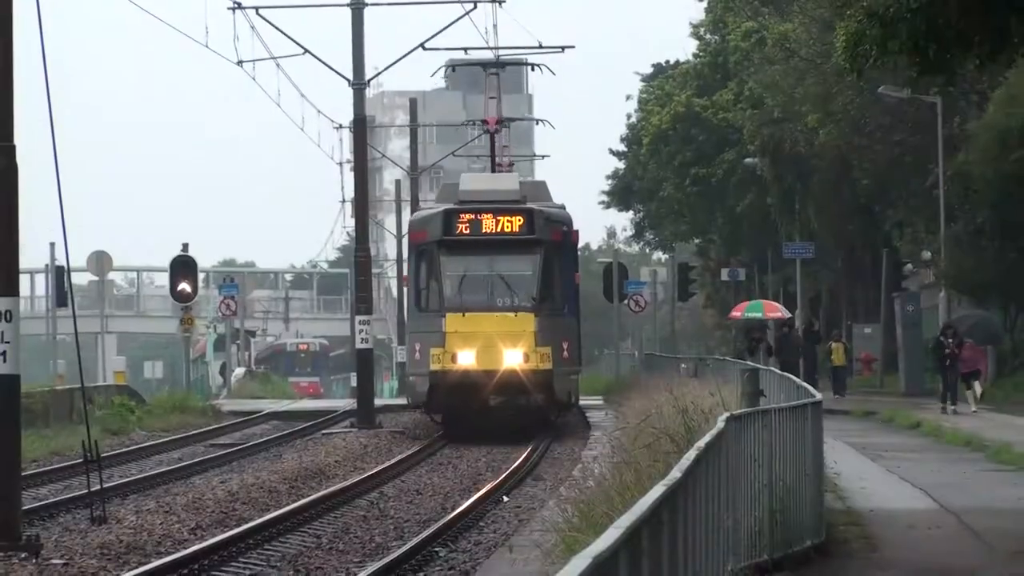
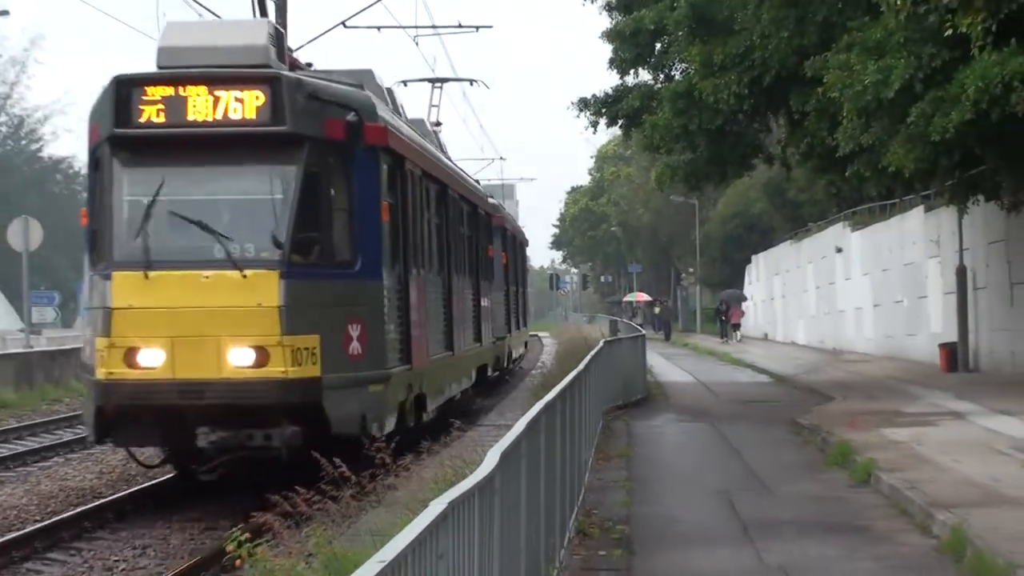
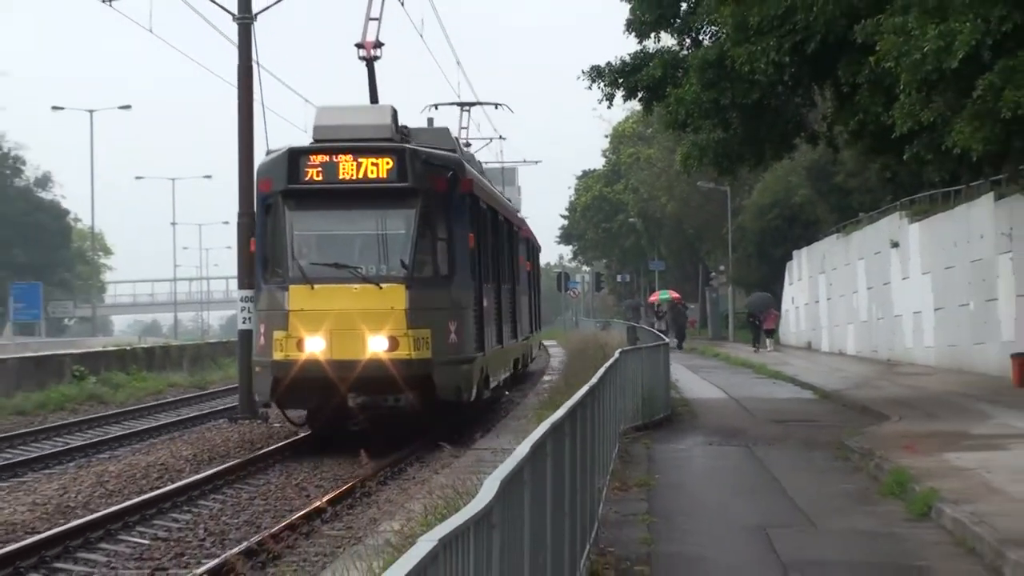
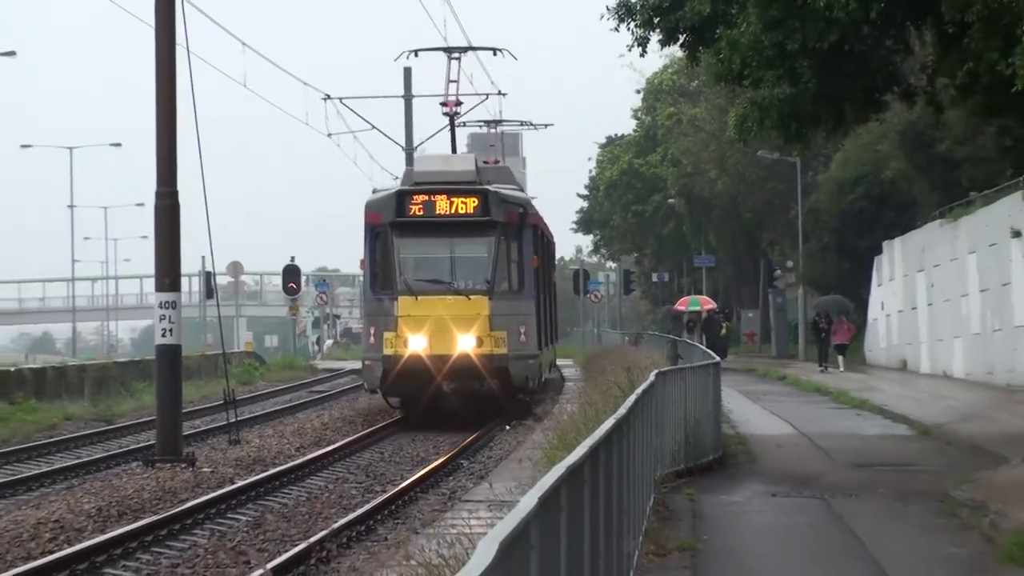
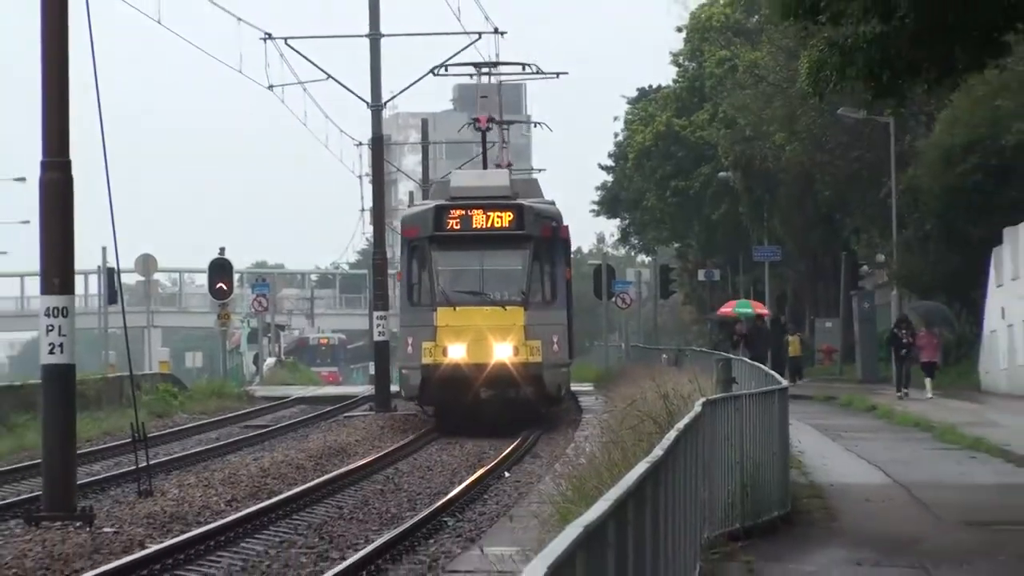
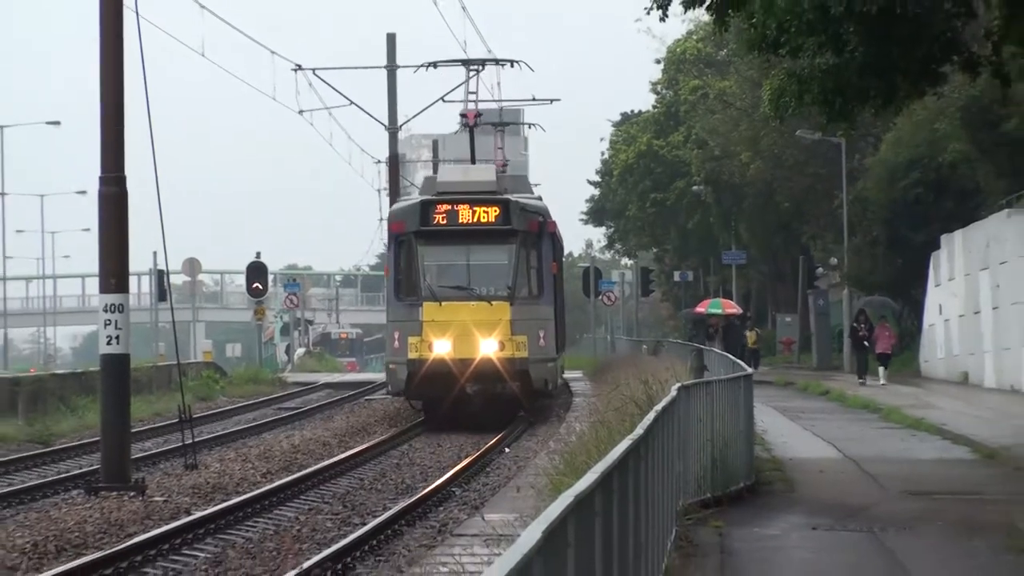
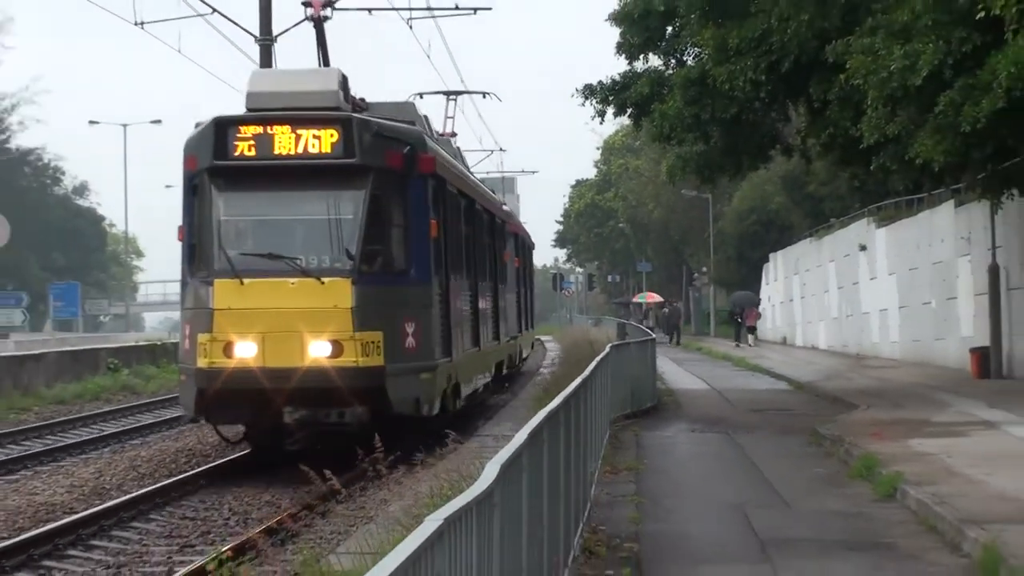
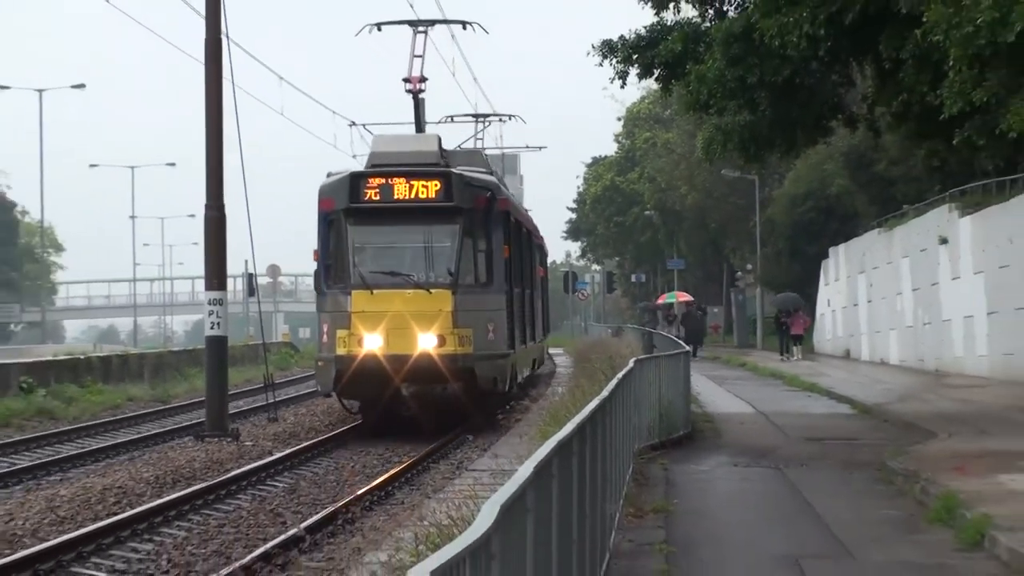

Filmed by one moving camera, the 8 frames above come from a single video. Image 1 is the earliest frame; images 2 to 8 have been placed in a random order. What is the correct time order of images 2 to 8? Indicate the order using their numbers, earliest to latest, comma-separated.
5, 6, 4, 8, 3, 7, 2
